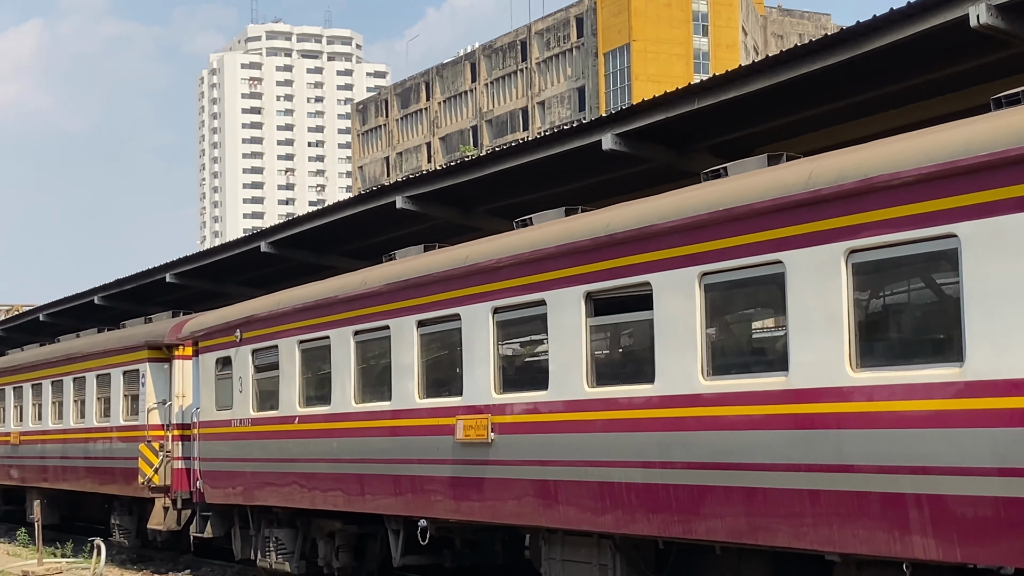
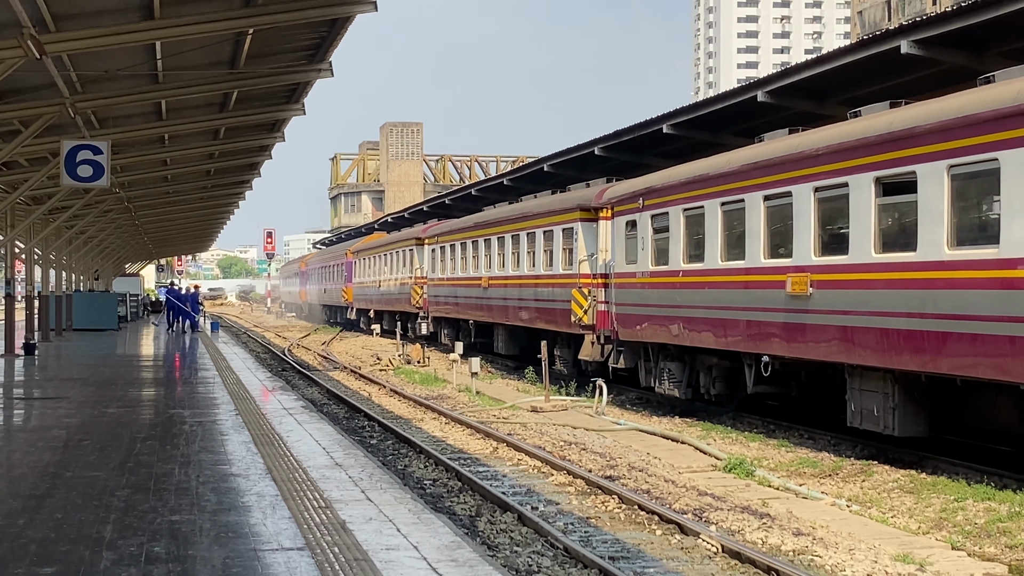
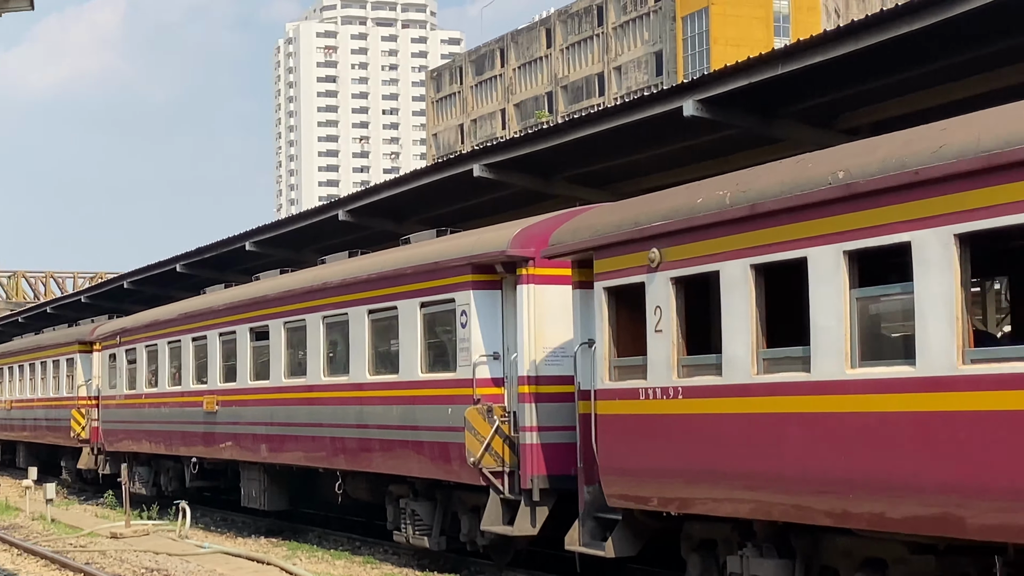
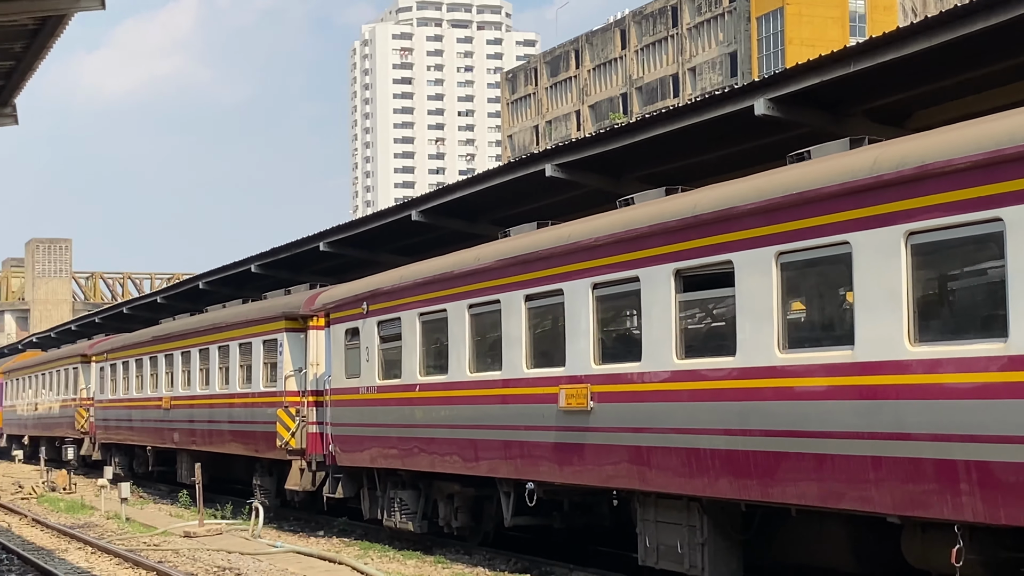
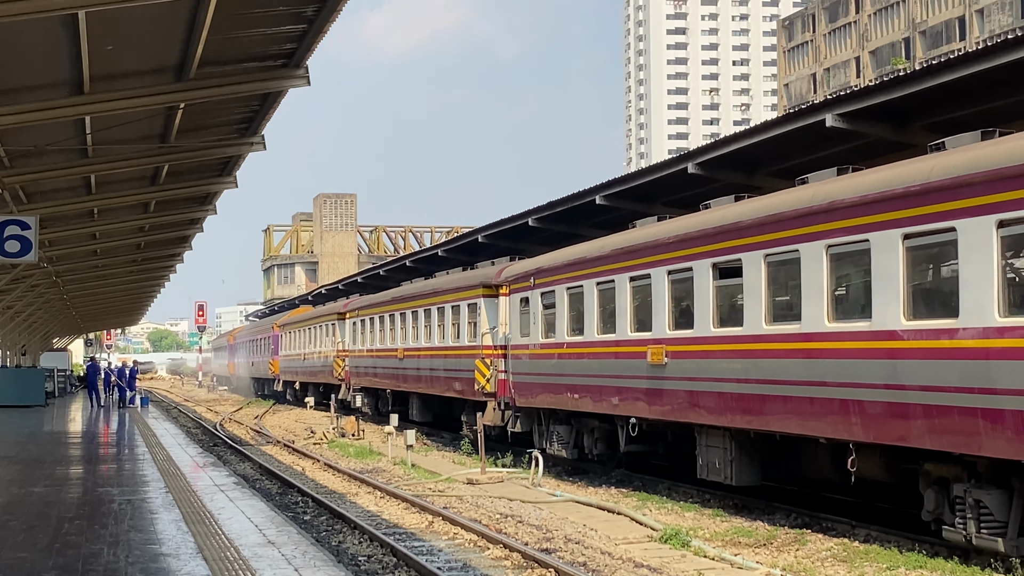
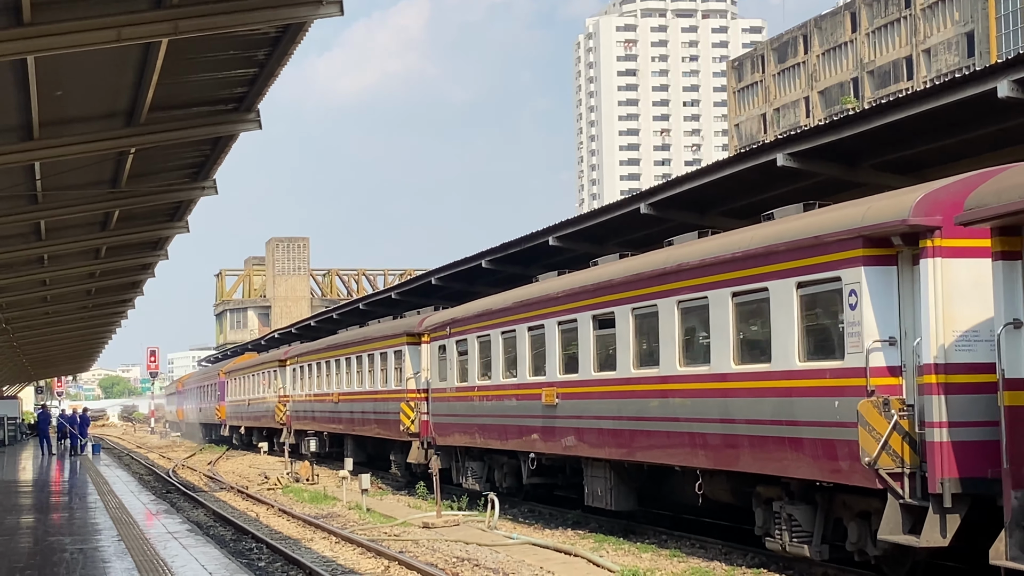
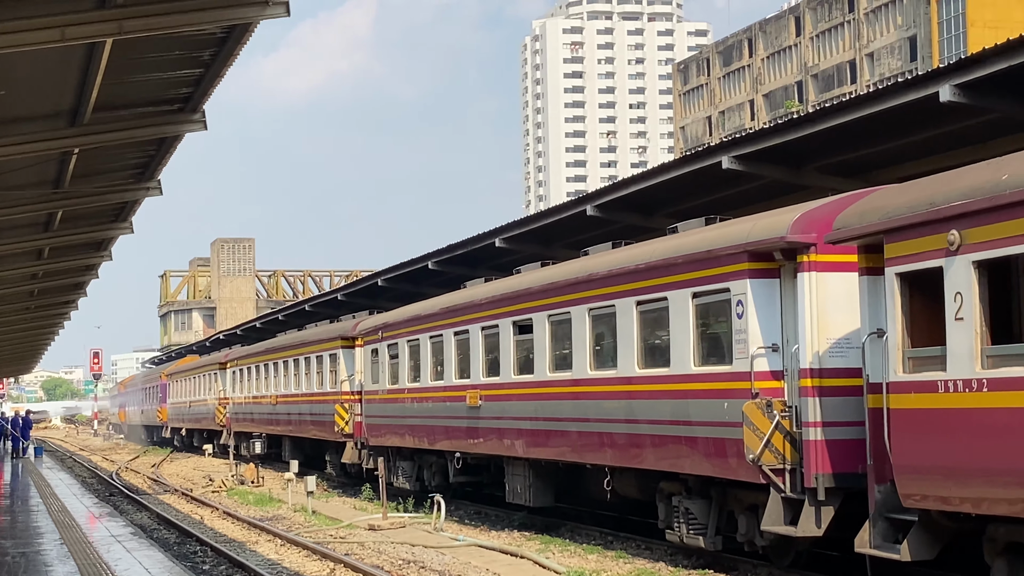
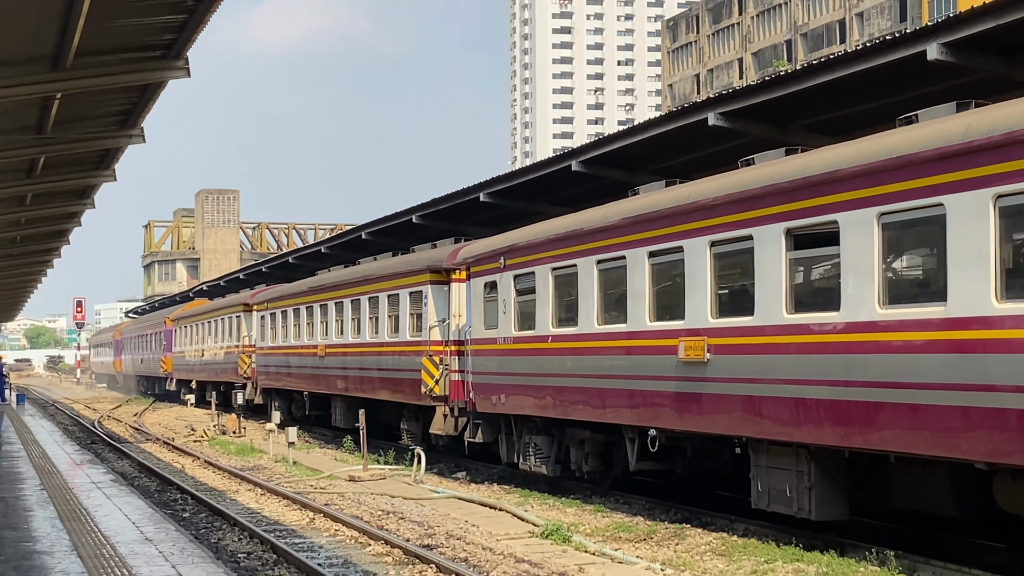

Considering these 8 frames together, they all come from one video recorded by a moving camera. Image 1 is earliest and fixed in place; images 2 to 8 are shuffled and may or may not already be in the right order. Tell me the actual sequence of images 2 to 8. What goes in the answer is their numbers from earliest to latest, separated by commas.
4, 8, 2, 5, 6, 7, 3
